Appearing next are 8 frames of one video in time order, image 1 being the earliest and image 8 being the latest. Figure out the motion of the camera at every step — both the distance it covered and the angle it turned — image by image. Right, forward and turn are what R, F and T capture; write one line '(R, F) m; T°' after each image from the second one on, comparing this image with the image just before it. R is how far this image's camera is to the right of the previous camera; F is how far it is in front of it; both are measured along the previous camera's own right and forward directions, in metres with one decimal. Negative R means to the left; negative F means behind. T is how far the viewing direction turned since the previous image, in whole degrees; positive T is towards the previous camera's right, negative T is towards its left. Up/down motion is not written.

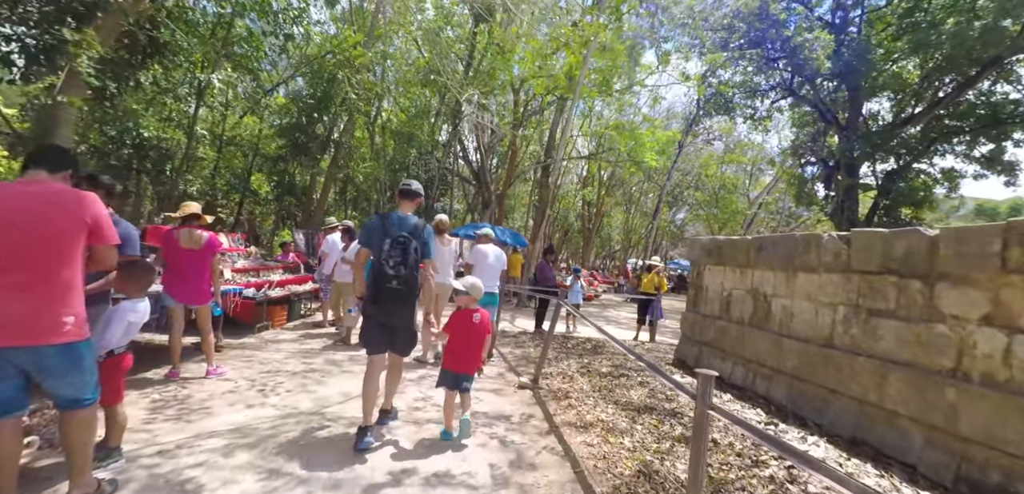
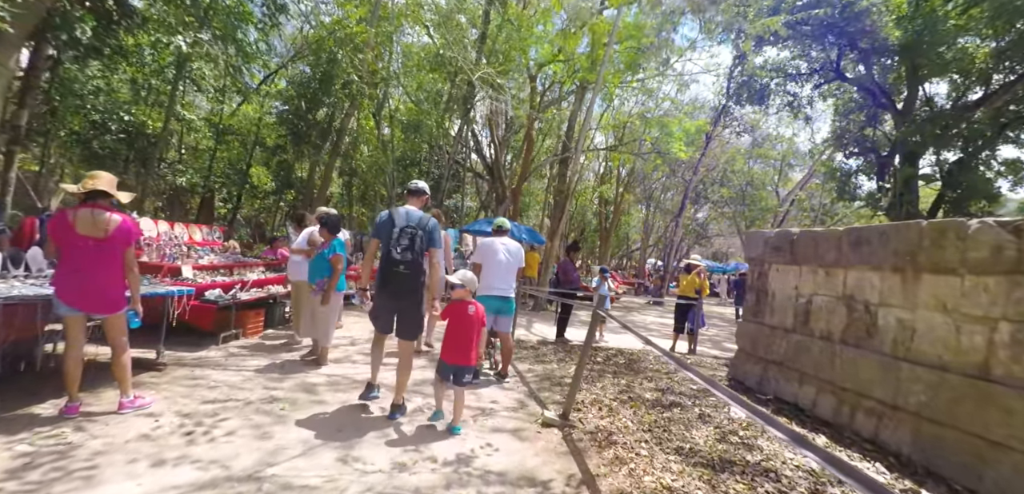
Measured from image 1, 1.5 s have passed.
(-0.1, +1.3) m; -2°
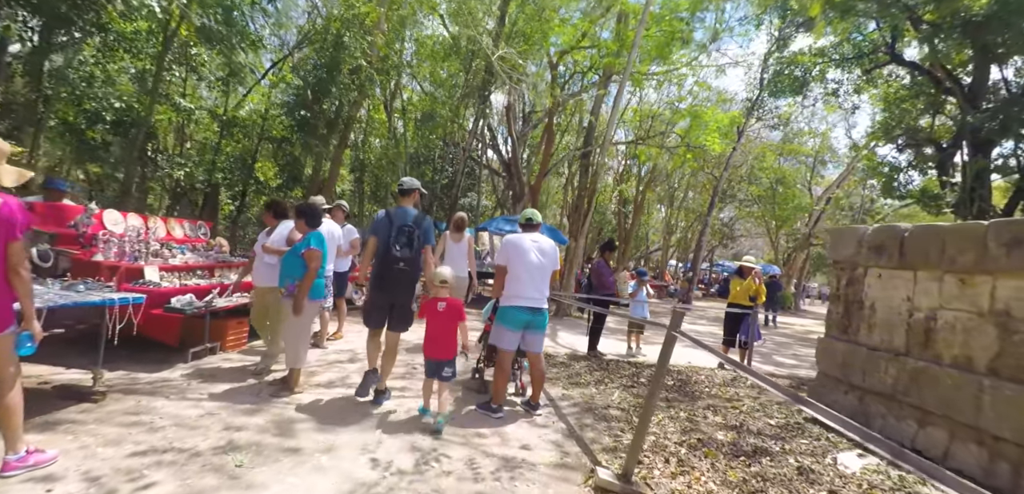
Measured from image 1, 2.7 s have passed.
(-0.2, +1.0) m; -2°
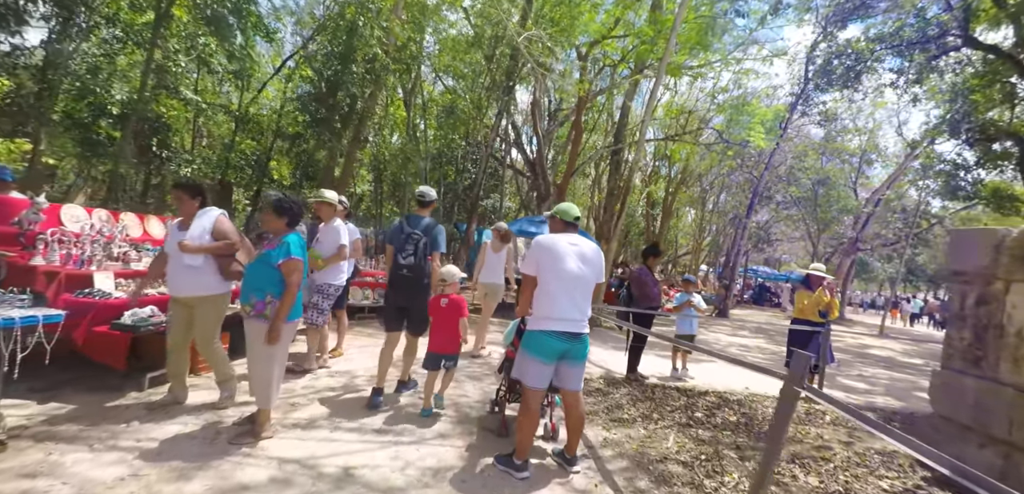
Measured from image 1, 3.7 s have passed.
(0.0, +1.0) m; -3°
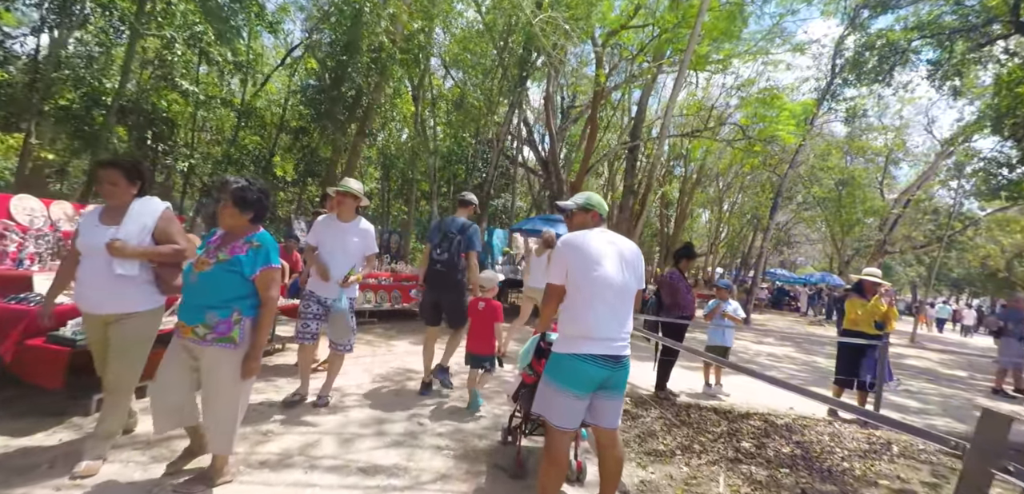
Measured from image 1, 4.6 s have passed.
(0.0, +0.7) m; -1°
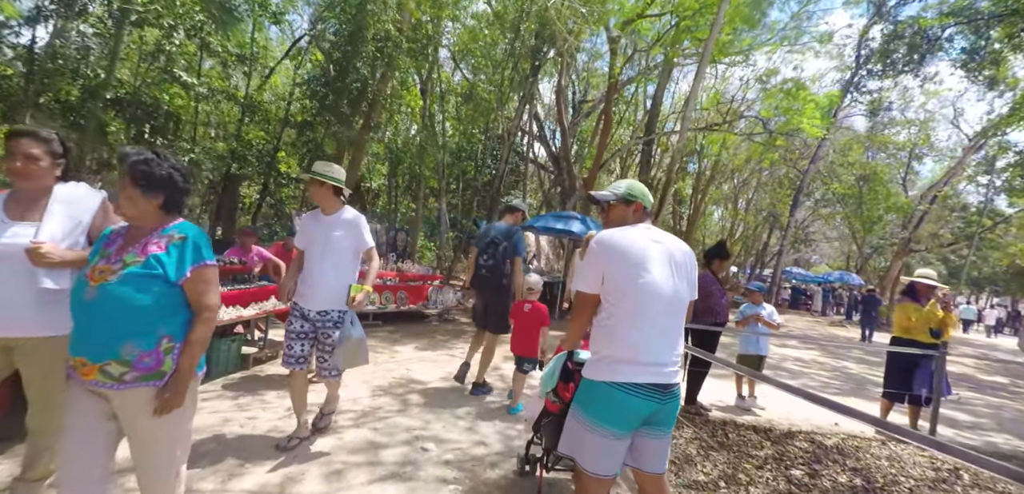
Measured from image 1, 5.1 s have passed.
(-0.1, +0.5) m; -1°
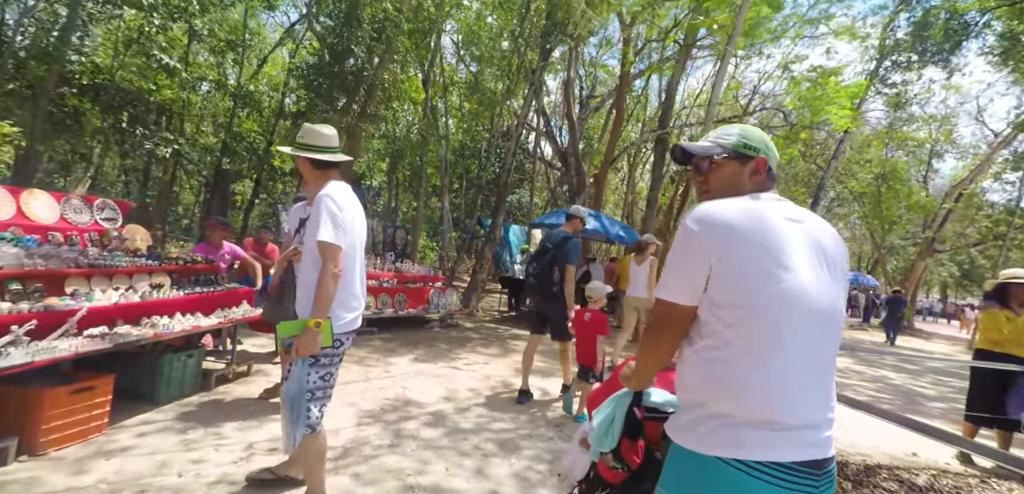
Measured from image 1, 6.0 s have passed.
(-0.1, +0.8) m; 0°
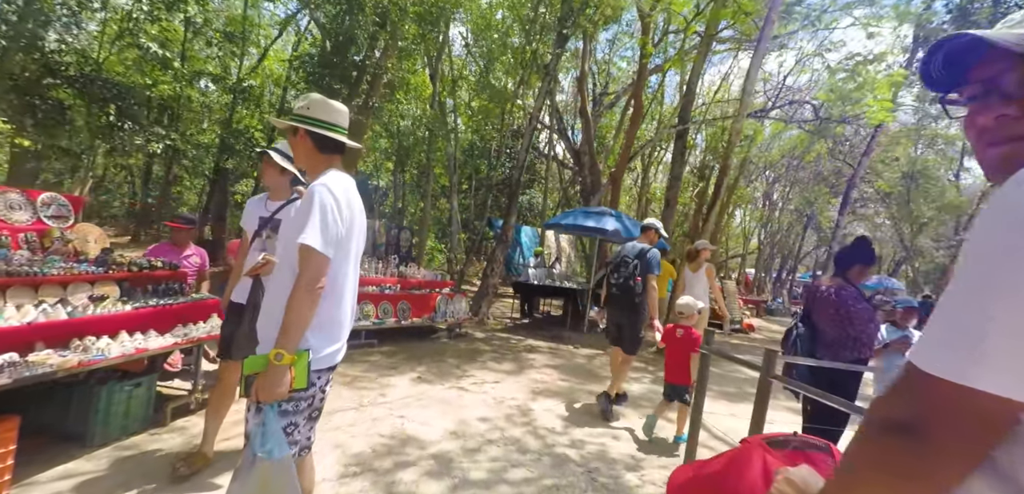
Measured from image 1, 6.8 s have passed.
(-0.1, +0.7) m; -1°
